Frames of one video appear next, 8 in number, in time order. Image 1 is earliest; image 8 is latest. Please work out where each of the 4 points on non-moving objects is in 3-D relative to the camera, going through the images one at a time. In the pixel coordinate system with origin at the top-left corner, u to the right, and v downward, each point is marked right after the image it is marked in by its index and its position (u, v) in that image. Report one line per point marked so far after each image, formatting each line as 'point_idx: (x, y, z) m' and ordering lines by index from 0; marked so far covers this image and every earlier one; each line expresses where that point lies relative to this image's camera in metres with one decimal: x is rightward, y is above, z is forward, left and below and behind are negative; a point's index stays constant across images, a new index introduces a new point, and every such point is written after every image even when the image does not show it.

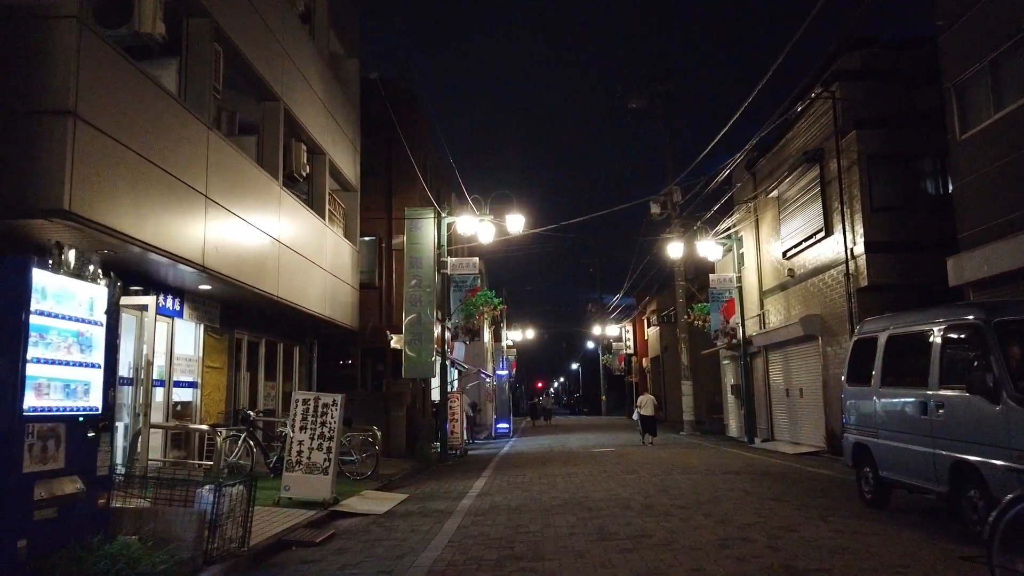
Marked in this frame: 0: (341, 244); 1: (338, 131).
0: (-4.4, +1.1, +18.2) m
1: (-4.4, +4.0, +18.2) m
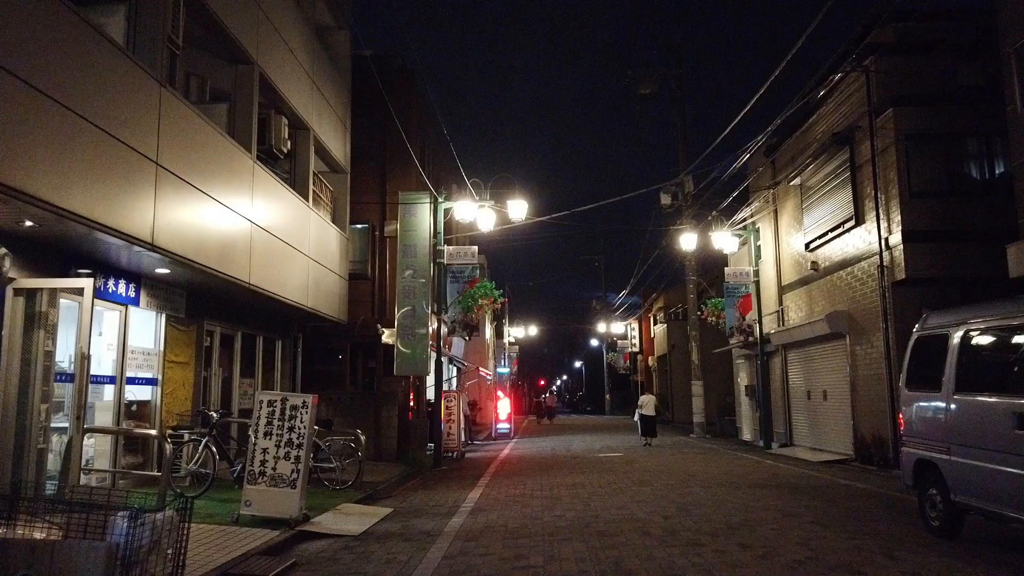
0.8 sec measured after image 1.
0: (-4.3, +1.4, +16.7) m
1: (-4.4, +4.2, +16.7) m
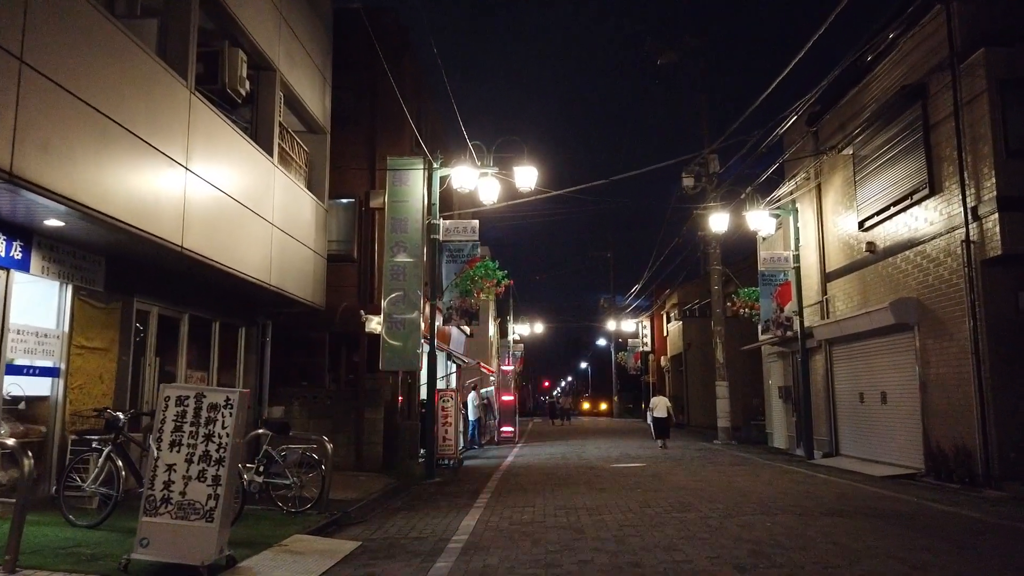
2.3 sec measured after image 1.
0: (-4.2, +1.8, +14.1) m
1: (-4.2, +4.7, +14.1) m
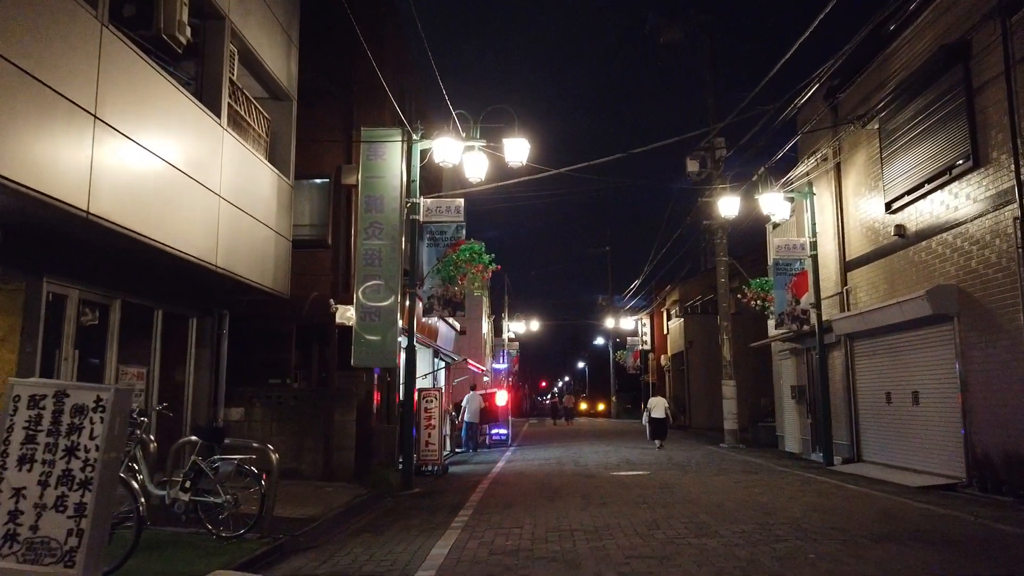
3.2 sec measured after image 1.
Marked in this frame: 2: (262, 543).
0: (-4.4, +2.1, +12.4) m
1: (-4.4, +4.9, +12.4) m
2: (-2.7, -2.8, +7.8) m
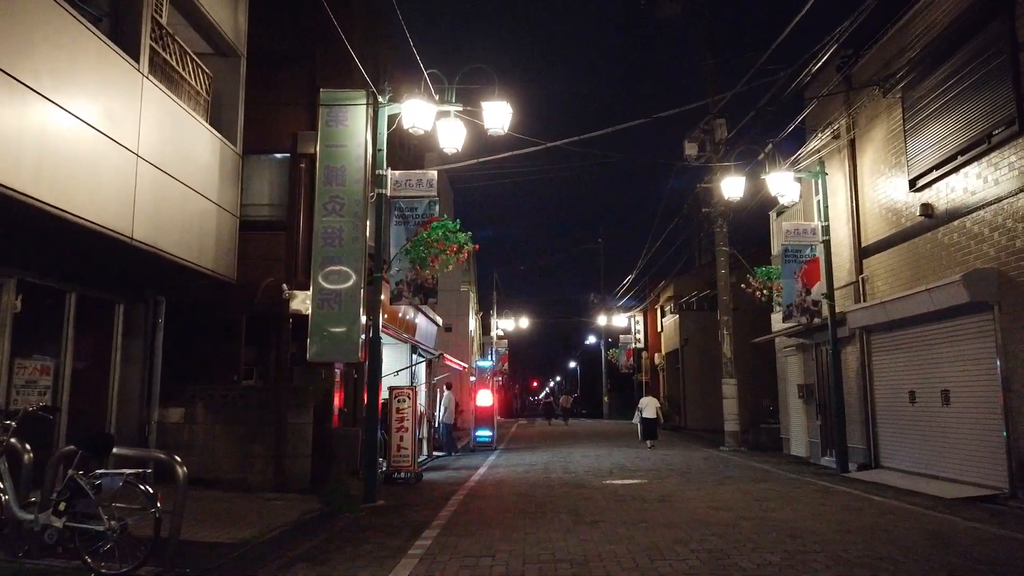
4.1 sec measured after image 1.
0: (-4.7, +2.4, +10.6) m
1: (-4.7, +5.2, +10.6) m
2: (-3.0, -2.5, +6.1) m
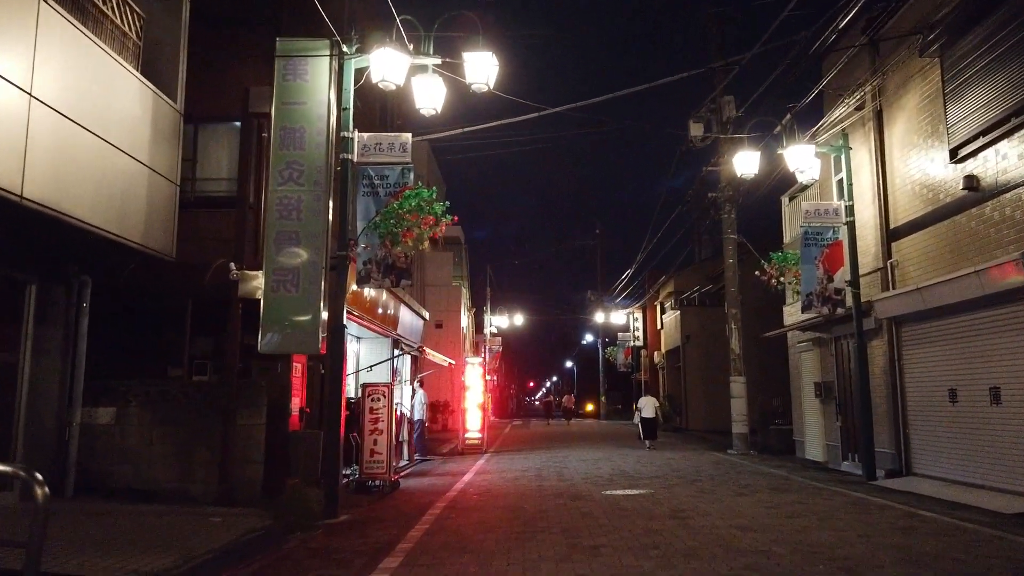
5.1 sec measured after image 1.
0: (-4.9, +2.7, +8.9) m
1: (-4.9, +5.5, +8.9) m
2: (-3.2, -2.2, +4.4) m
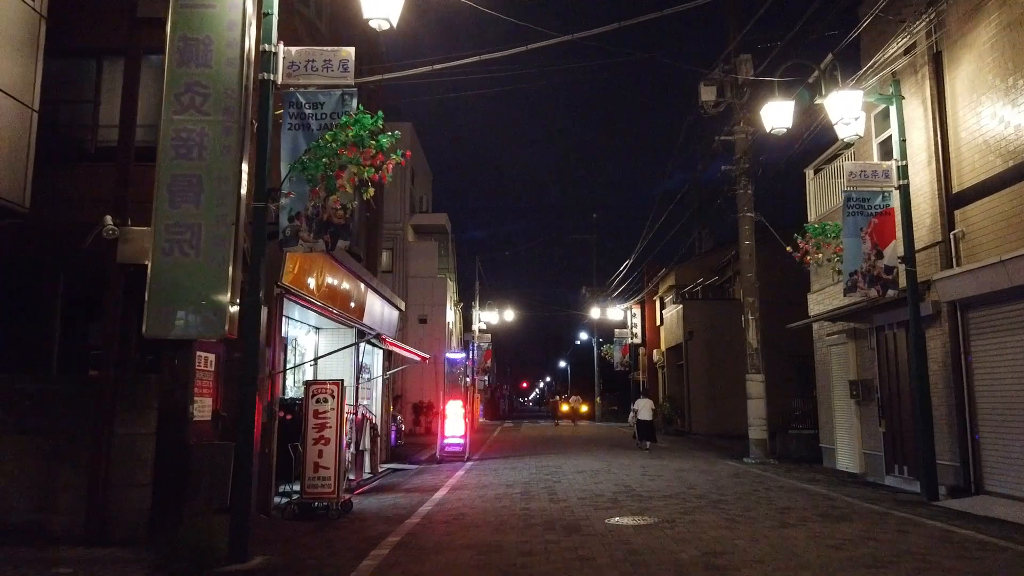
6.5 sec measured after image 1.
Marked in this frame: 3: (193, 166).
0: (-5.2, +3.1, +6.3) m
1: (-5.2, +5.9, +6.3) m
2: (-3.4, -1.8, +1.8) m
3: (-3.5, +1.3, +7.8) m
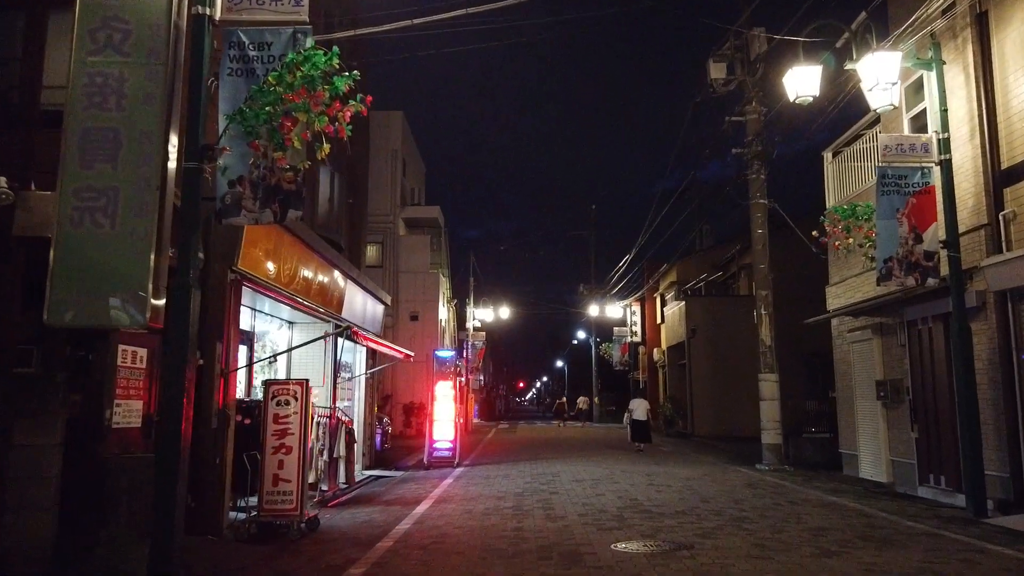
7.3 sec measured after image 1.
0: (-5.3, +3.3, +4.9) m
1: (-5.3, +6.1, +4.9) m
2: (-3.5, -1.6, +0.4) m
3: (-3.6, +1.5, +6.4) m
